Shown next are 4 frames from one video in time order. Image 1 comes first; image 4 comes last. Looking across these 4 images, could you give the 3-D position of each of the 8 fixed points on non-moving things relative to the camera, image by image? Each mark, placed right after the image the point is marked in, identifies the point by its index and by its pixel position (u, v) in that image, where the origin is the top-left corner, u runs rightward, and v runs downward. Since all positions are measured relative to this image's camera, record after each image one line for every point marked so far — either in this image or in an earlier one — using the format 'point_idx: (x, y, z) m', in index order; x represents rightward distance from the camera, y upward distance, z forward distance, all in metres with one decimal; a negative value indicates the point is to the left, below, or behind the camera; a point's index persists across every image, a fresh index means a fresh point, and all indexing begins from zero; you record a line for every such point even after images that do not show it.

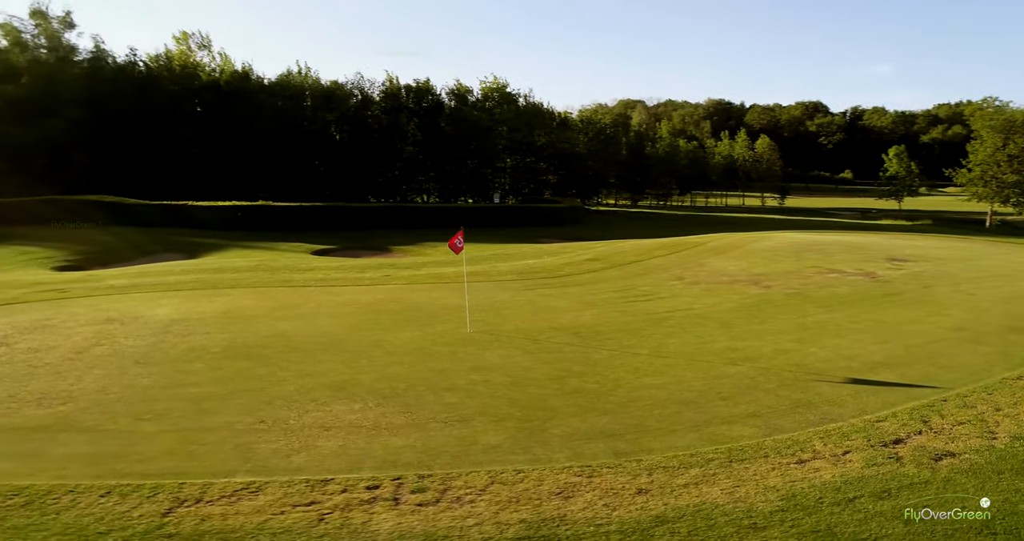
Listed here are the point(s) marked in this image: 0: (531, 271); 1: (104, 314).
0: (+0.5, 0.0, +19.0) m
1: (-7.6, -0.8, +13.3) m
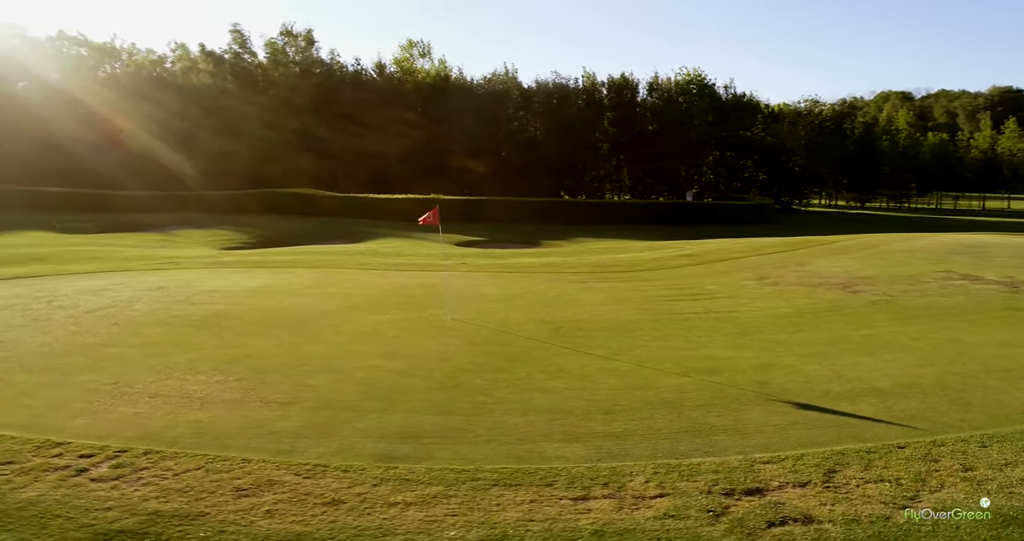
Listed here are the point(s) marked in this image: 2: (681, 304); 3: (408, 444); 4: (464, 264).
0: (+2.4, +0.1, +17.4) m
1: (-7.2, -0.2, +14.6) m
2: (+3.0, -0.6, +12.4) m
3: (-0.8, -1.5, +6.1) m
4: (-1.3, +0.2, +18.5) m
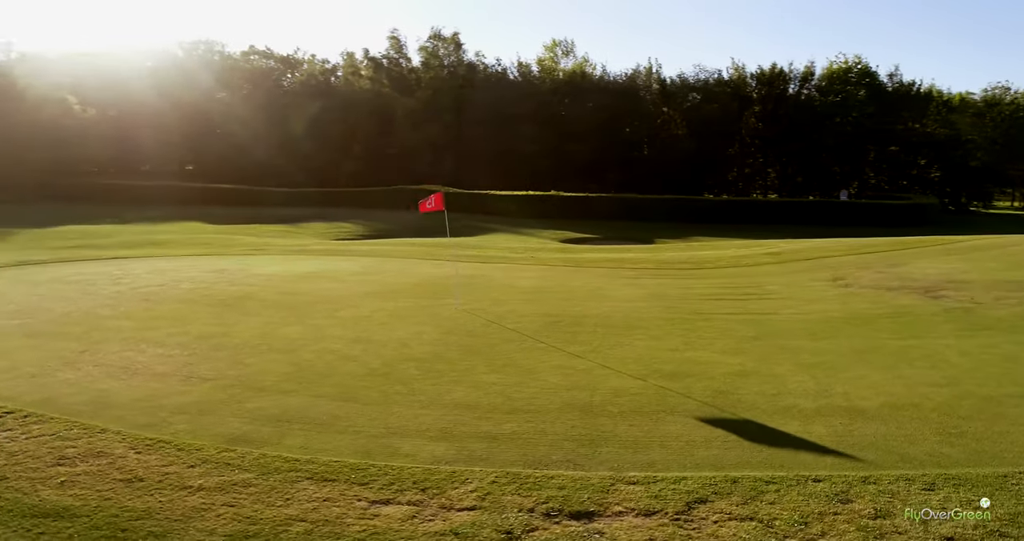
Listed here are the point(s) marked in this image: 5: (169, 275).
0: (+3.8, +0.2, +16.1) m
1: (-6.1, +0.1, +15.5) m
2: (+3.3, -0.5, +11.1) m
3: (-1.9, -1.3, +5.8) m
4: (+0.5, +0.3, +17.9) m
5: (-6.7, -0.1, +14.0) m
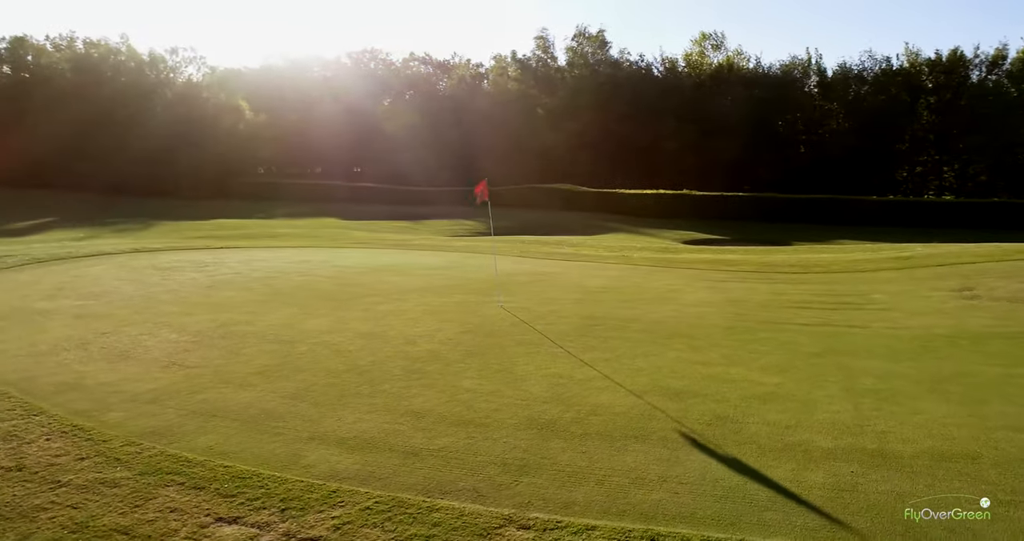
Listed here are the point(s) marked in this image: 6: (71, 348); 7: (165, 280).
0: (+5.5, +0.1, +14.2) m
1: (-4.3, +0.3, +15.7) m
2: (+3.9, -0.6, +9.4) m
3: (-2.3, -1.2, +5.4) m
4: (+2.7, +0.3, +16.7) m
5: (-5.2, +0.1, +14.4) m
6: (-4.6, -0.8, +7.7) m
7: (-6.0, -0.2, +12.4) m
